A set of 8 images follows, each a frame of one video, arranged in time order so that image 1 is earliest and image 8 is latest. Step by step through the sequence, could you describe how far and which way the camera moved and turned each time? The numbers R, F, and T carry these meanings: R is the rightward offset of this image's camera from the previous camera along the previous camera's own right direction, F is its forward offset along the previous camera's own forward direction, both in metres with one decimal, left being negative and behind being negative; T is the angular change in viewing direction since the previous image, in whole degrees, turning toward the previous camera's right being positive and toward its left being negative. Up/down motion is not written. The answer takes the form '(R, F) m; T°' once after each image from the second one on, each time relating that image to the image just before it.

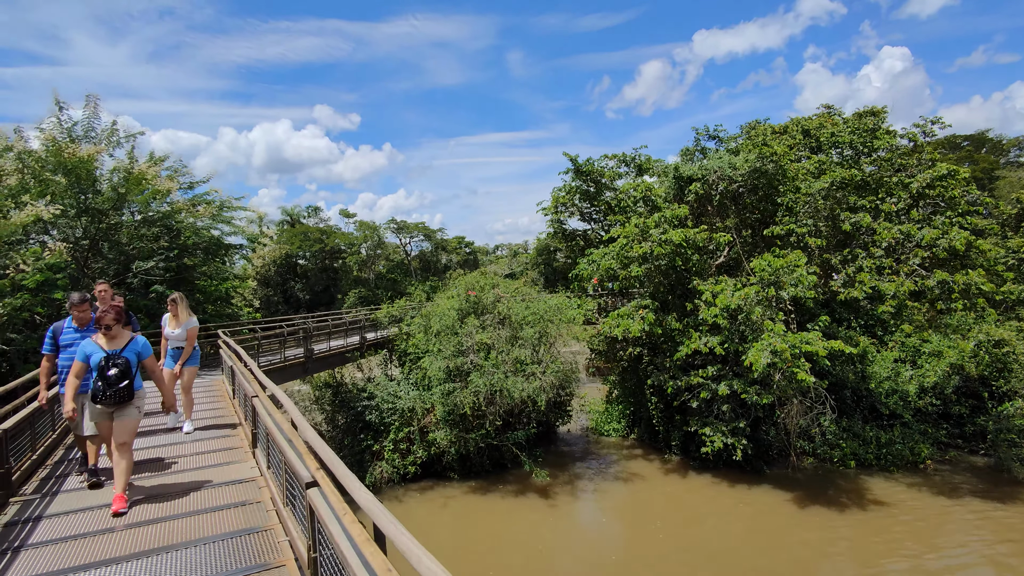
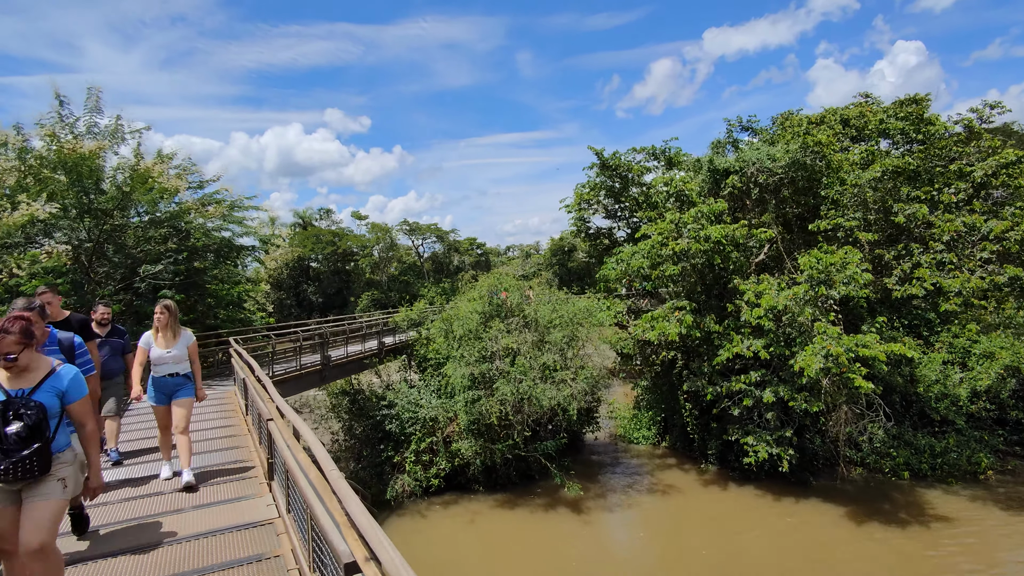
(-0.3, +0.7) m; -1°
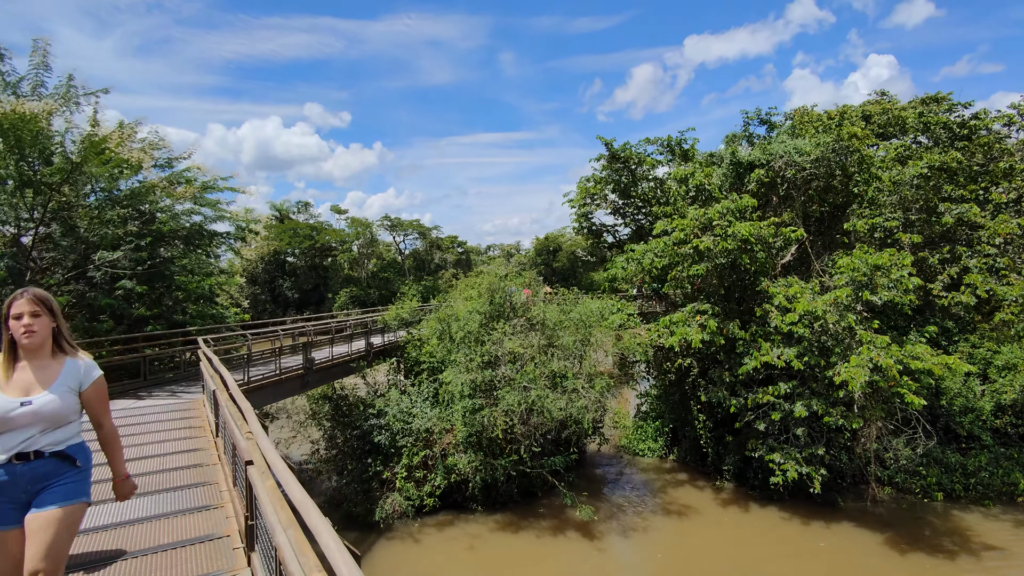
(-0.5, +1.2) m; +2°
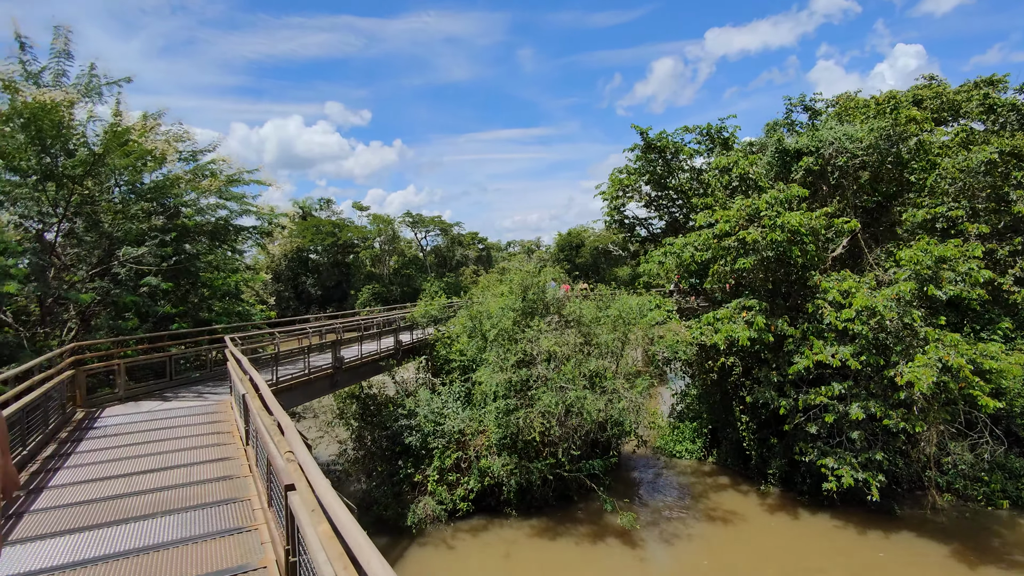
(-0.3, +0.5) m; -2°
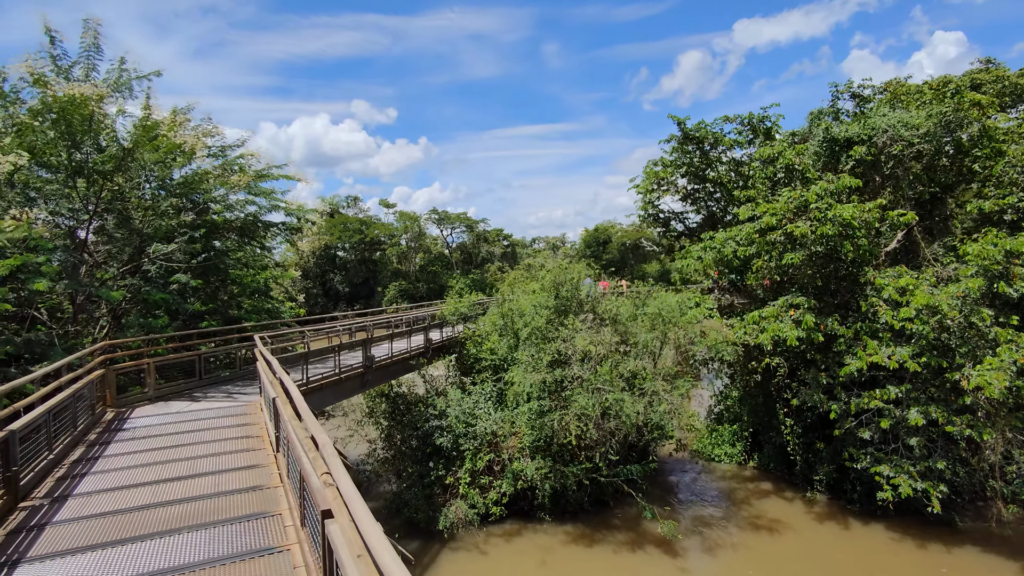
(-0.2, +0.4) m; -2°
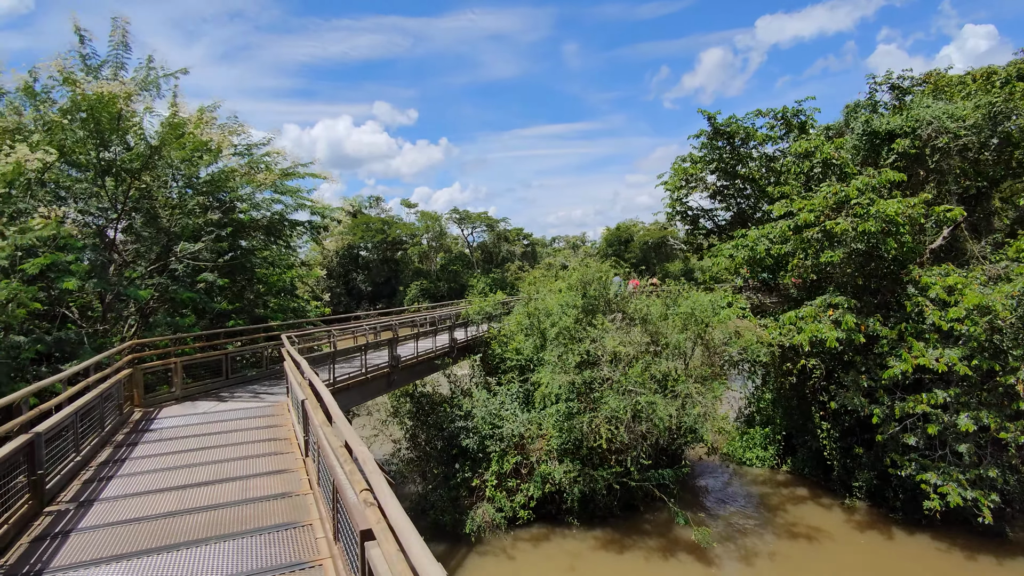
(-0.1, +0.2) m; -2°
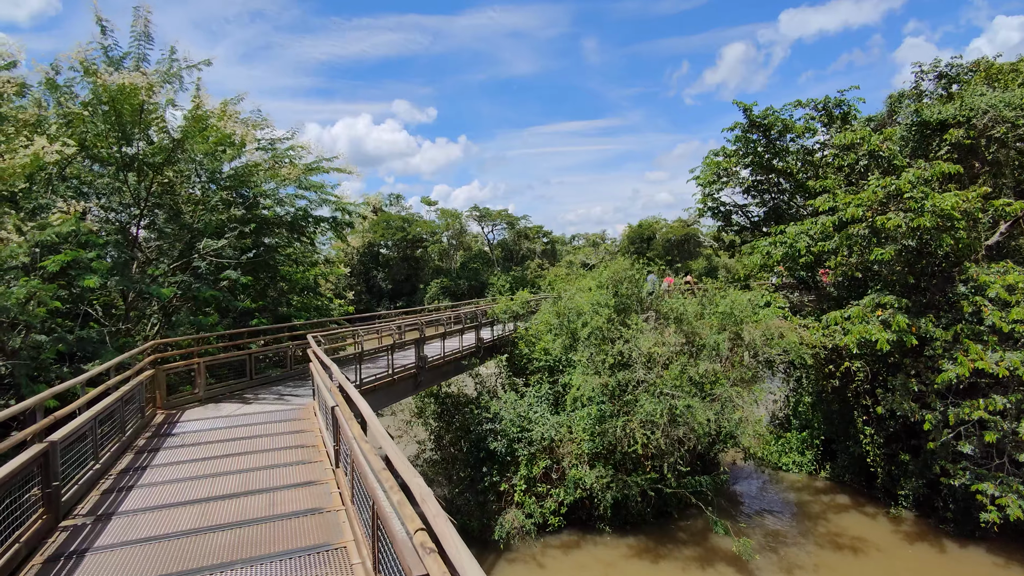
(-0.2, +0.3) m; -2°
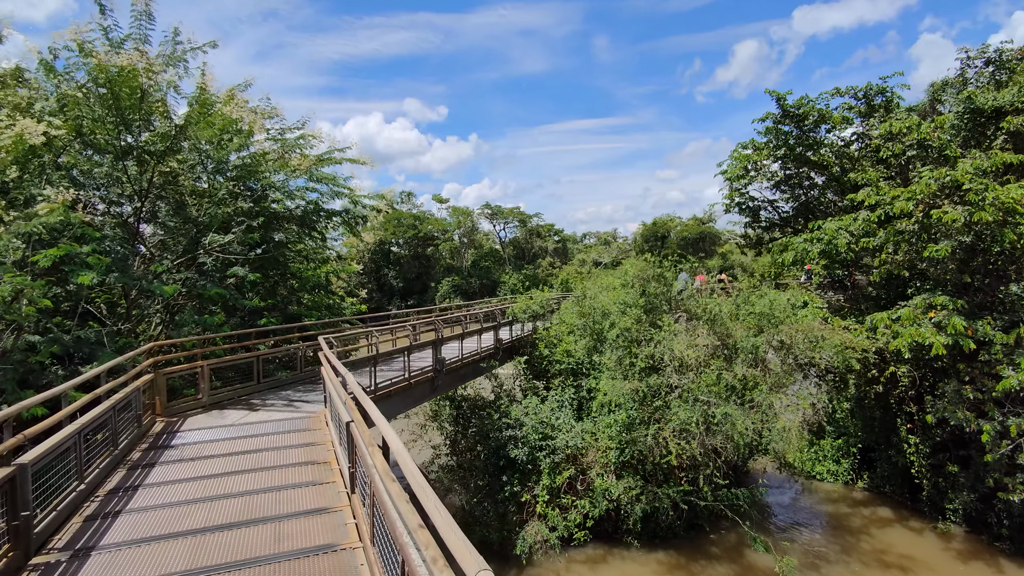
(-0.2, +0.6) m; -1°
